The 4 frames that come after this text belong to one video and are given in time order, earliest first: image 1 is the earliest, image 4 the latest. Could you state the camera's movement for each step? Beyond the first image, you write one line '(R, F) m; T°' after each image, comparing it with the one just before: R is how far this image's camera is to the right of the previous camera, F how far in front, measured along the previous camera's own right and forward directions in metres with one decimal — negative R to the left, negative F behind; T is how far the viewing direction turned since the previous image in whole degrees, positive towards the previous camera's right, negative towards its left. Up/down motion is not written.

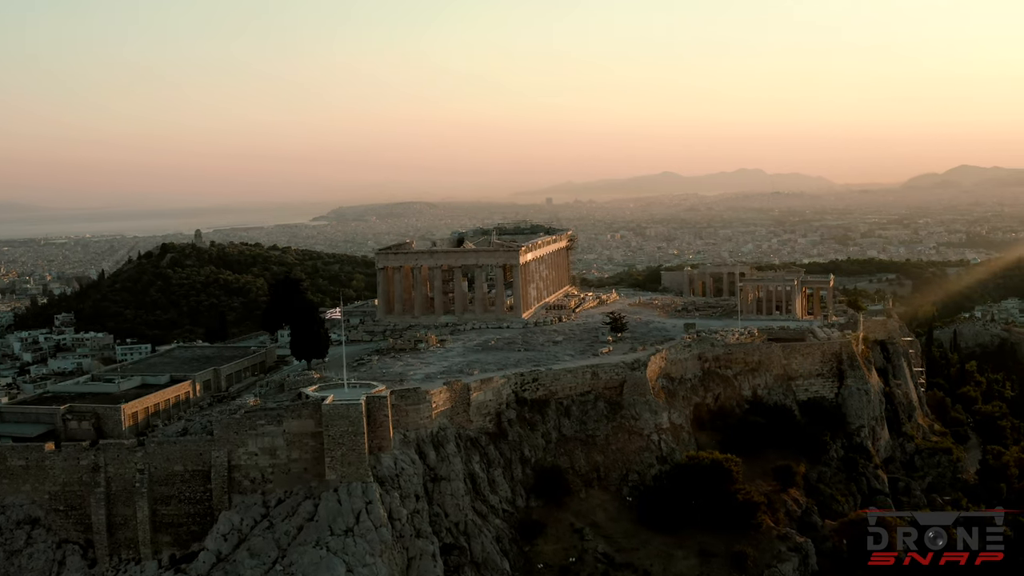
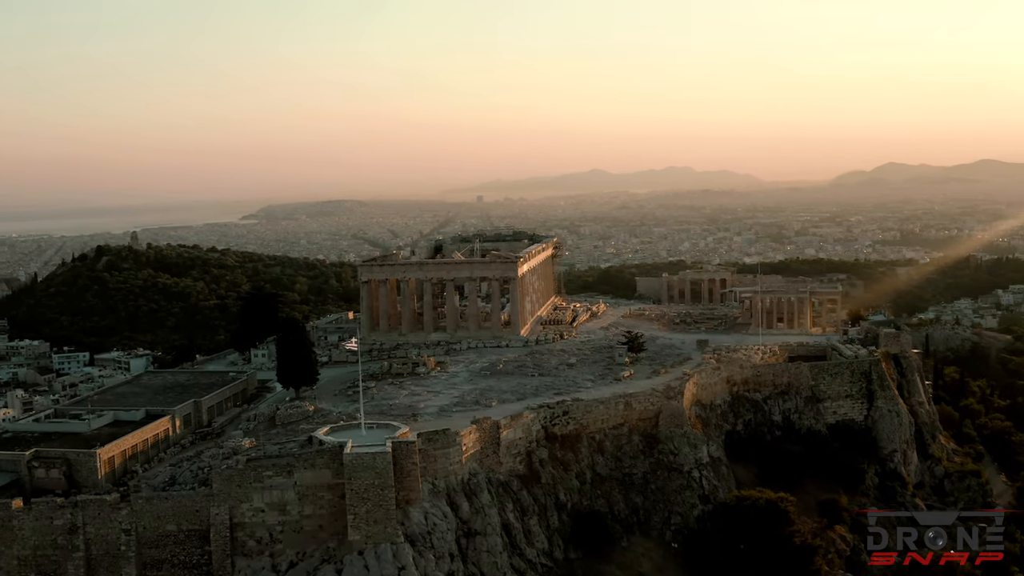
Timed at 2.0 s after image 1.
(-2.2, +2.9) m; +4°
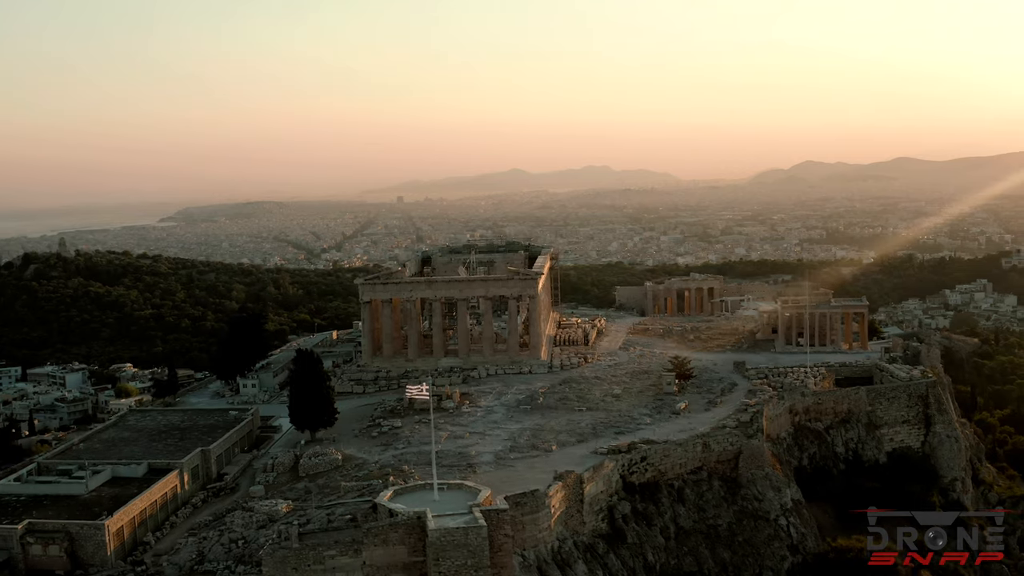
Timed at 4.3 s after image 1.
(-3.1, +3.1) m; +4°
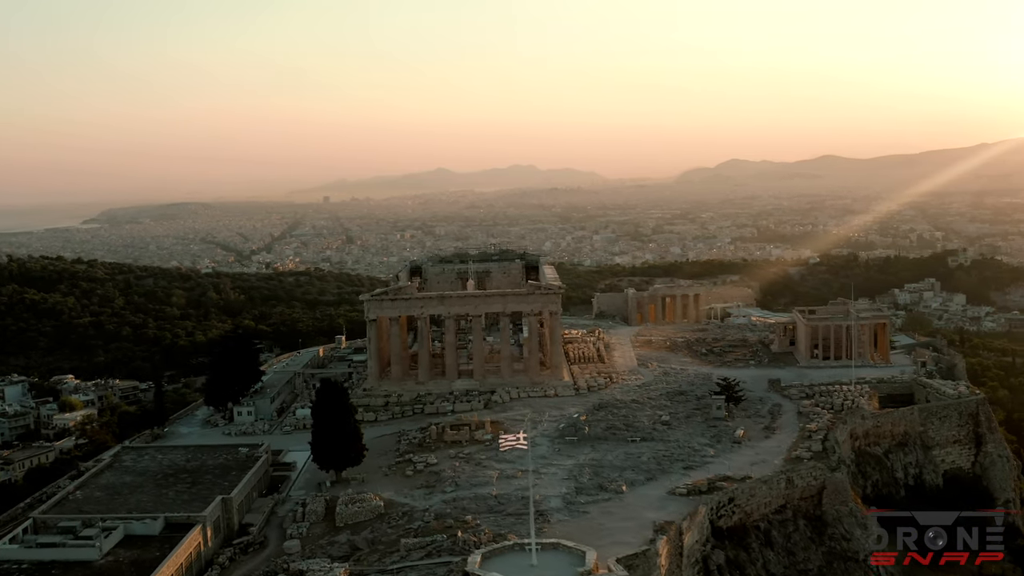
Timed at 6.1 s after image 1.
(-2.8, +2.4) m; +4°
